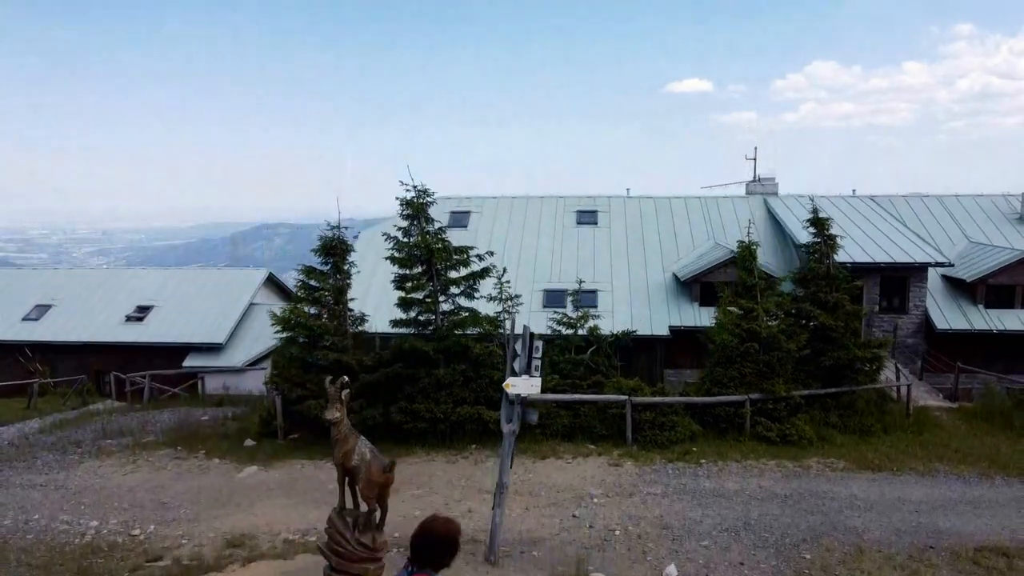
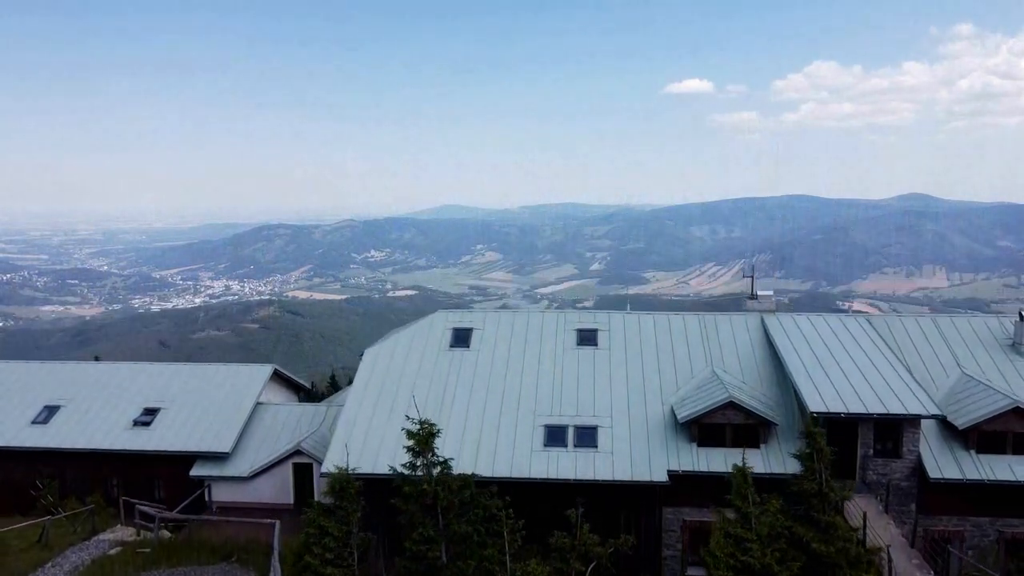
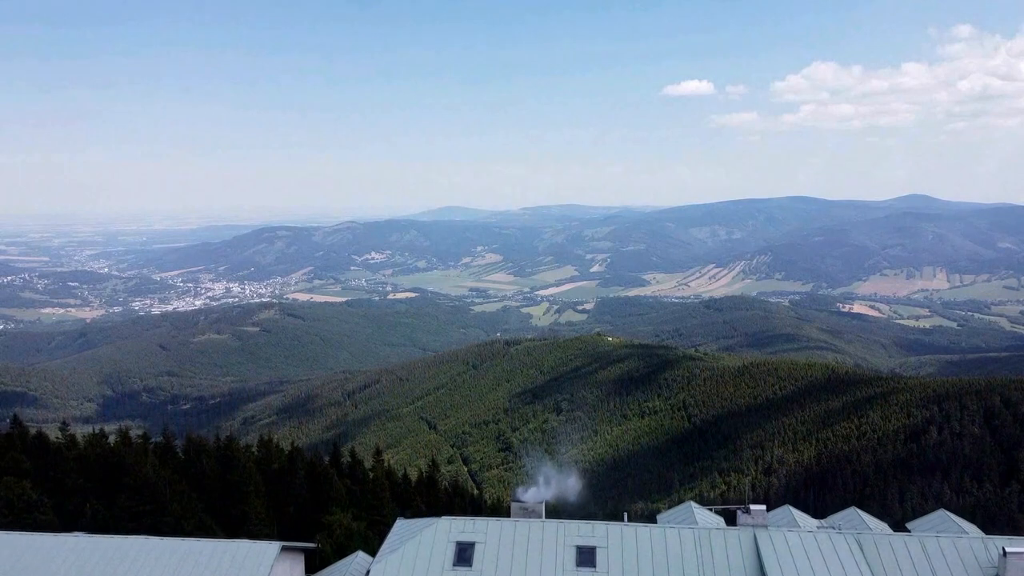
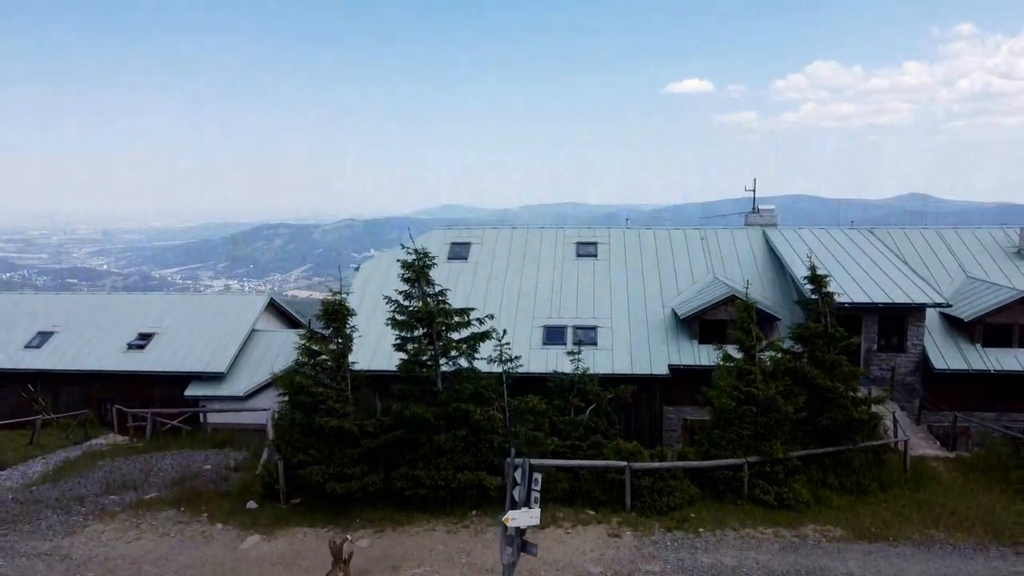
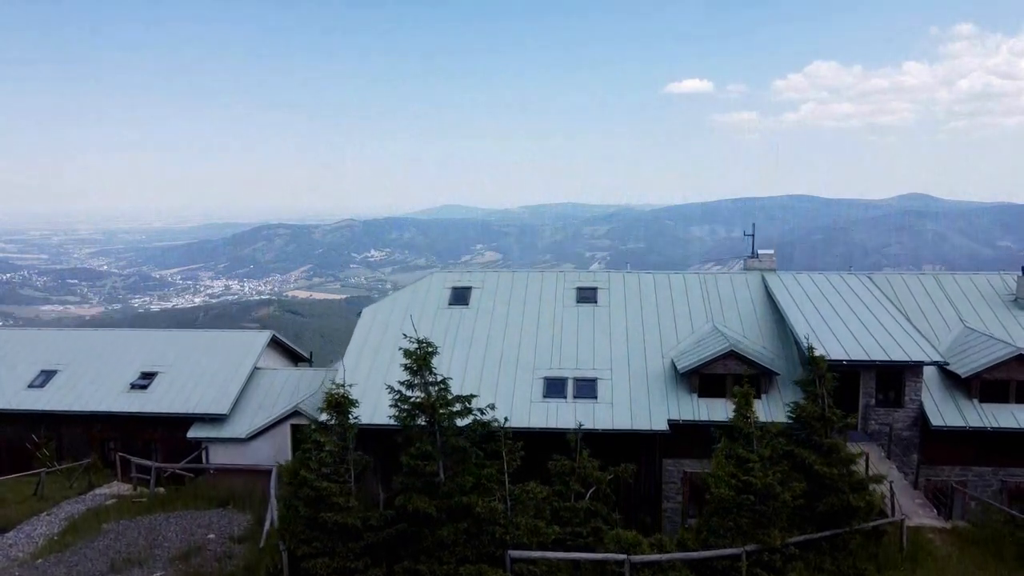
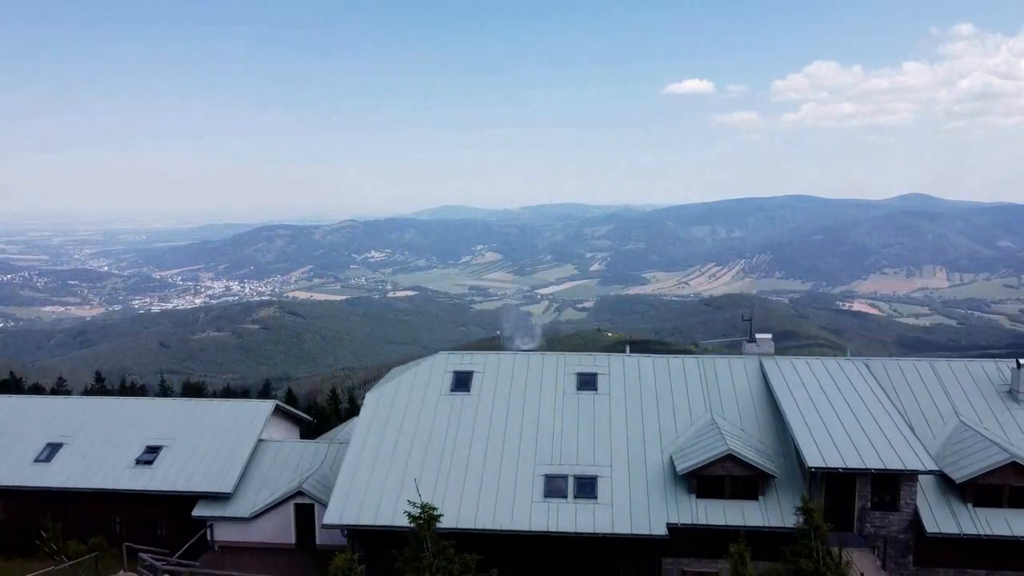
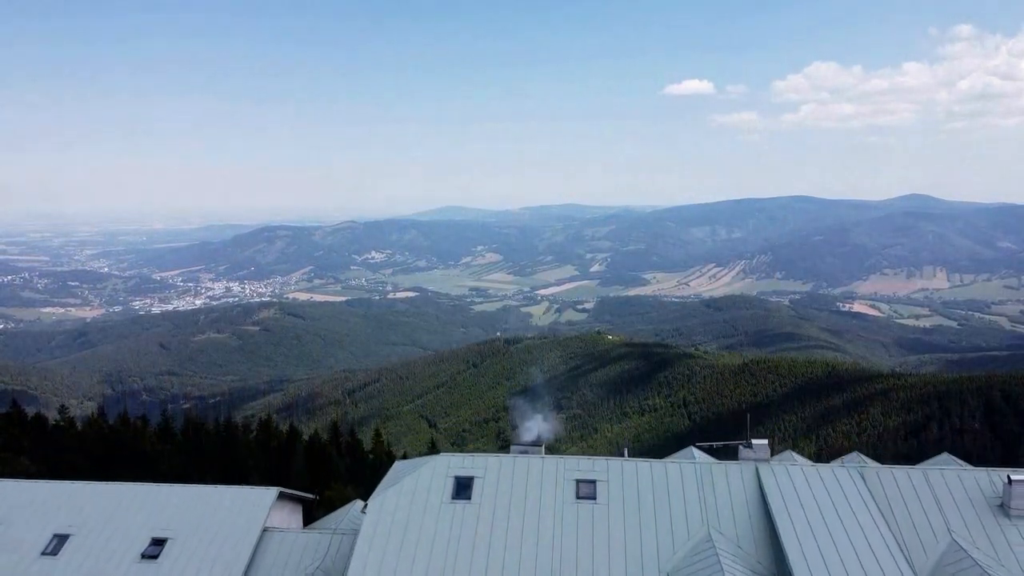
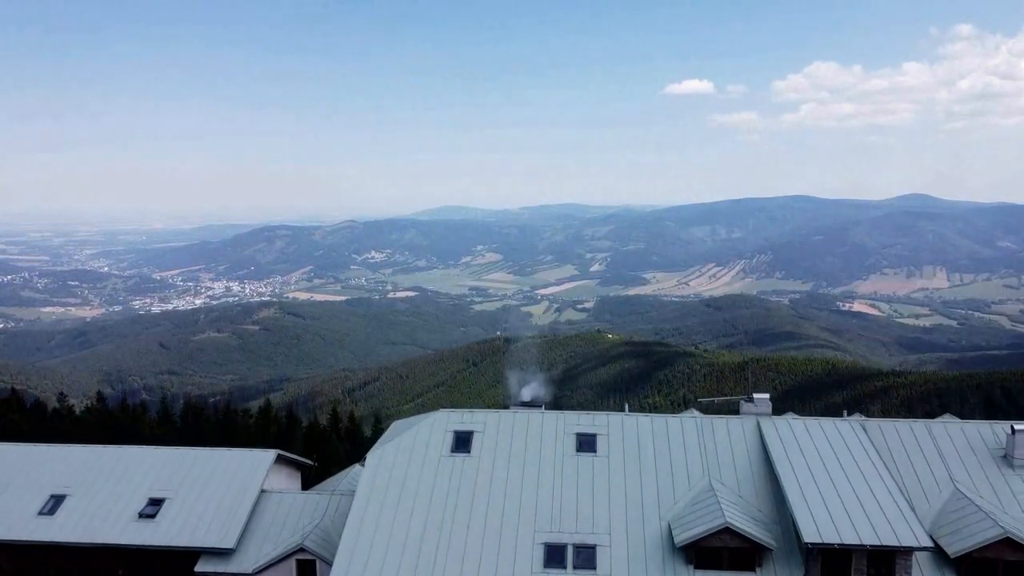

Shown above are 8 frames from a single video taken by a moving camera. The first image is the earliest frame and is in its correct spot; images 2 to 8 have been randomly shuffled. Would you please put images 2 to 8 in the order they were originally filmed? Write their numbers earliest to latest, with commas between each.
4, 5, 2, 6, 8, 7, 3
